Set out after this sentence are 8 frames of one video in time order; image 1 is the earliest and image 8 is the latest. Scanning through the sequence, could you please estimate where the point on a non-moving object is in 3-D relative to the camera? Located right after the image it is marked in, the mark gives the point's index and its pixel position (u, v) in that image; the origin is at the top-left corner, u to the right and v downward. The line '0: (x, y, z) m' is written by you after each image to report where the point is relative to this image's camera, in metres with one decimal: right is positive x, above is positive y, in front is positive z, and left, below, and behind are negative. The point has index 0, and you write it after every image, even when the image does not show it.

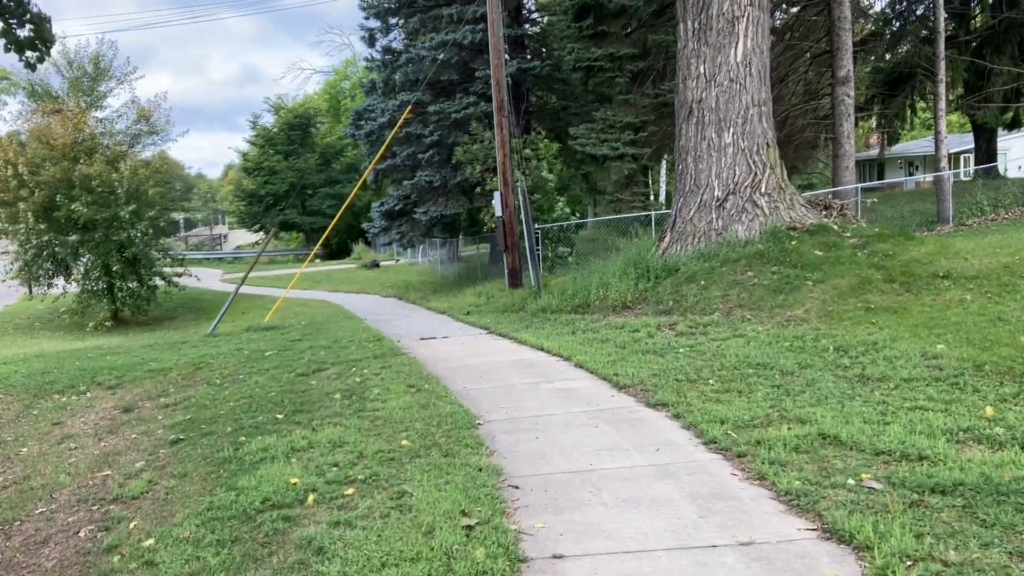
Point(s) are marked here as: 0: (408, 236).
0: (-2.1, +1.0, +18.6) m
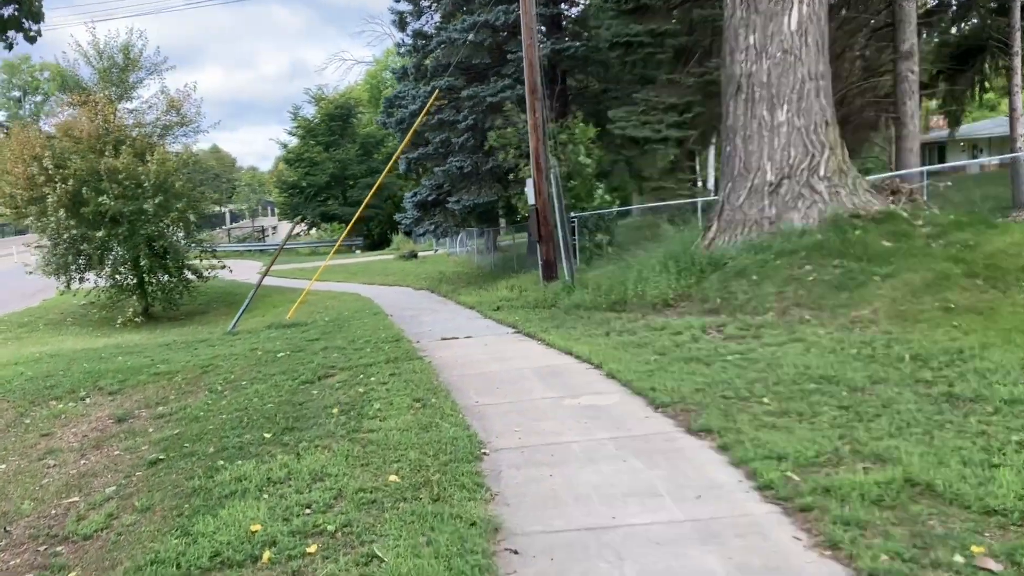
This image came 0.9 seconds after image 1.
0: (-1.3, +1.2, +17.7) m
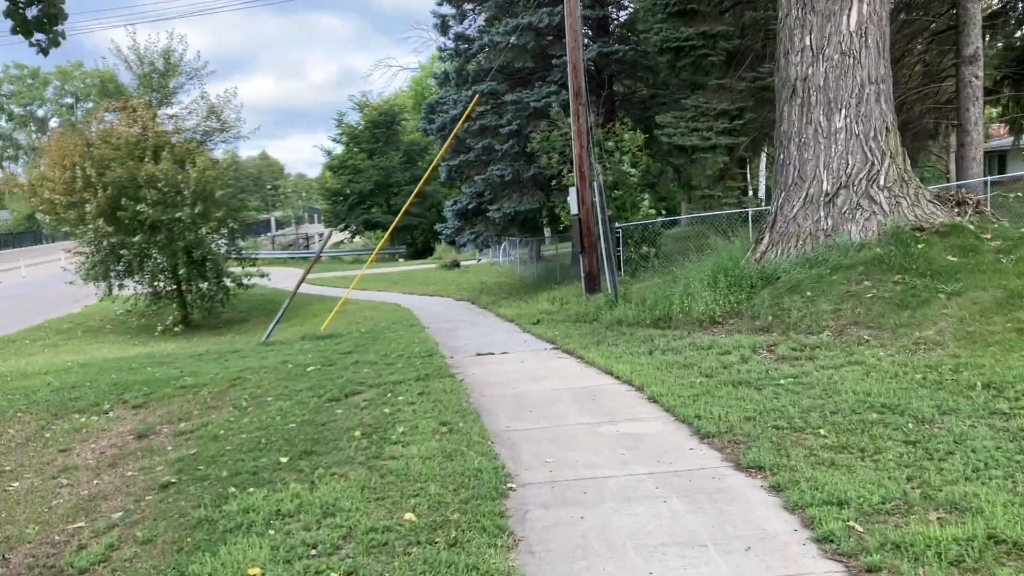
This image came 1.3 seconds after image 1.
0: (-0.6, +1.0, +17.4) m
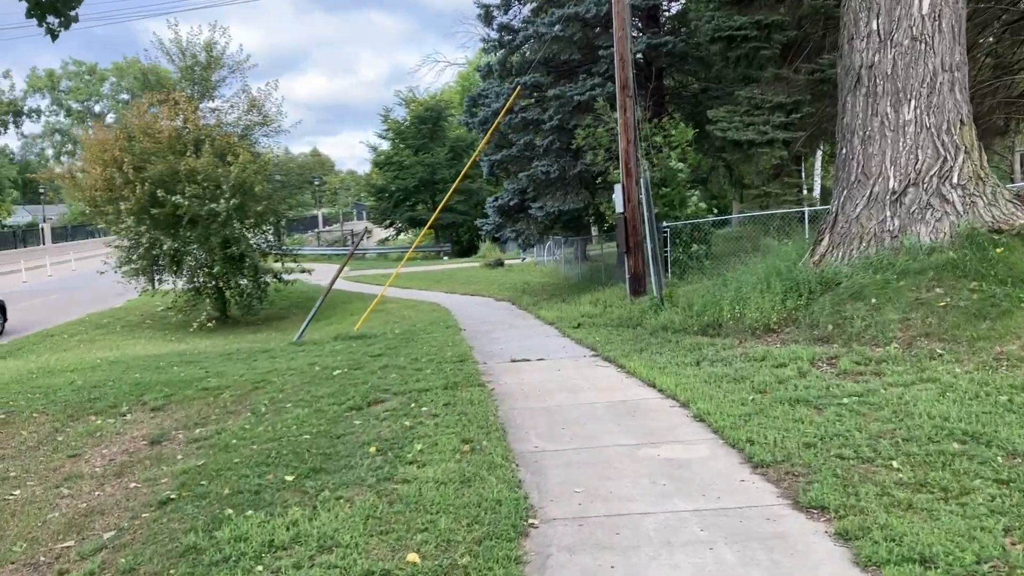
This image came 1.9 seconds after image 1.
0: (+0.2, +1.0, +16.8) m
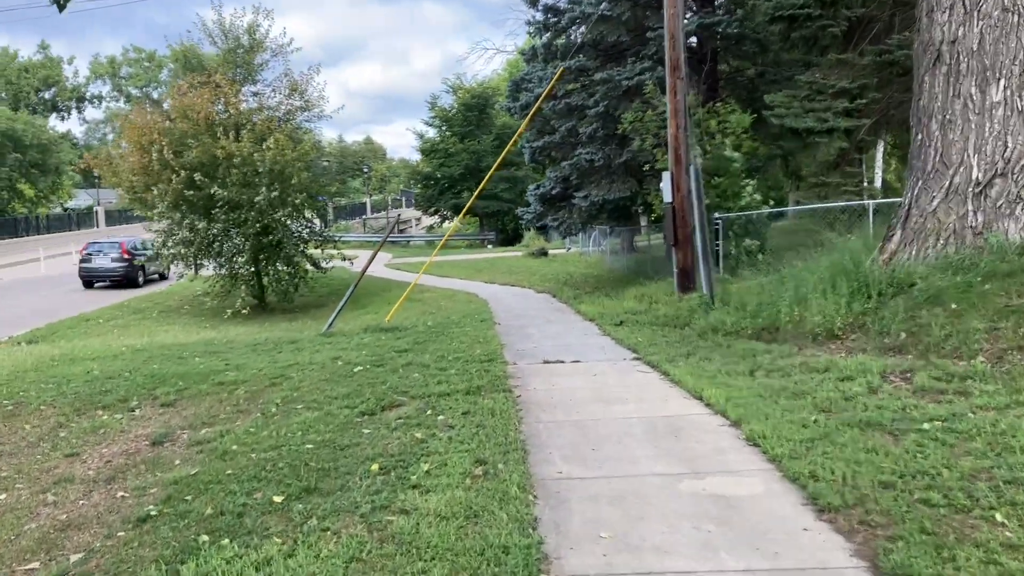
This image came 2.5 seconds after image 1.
0: (+1.0, +1.1, +16.1) m
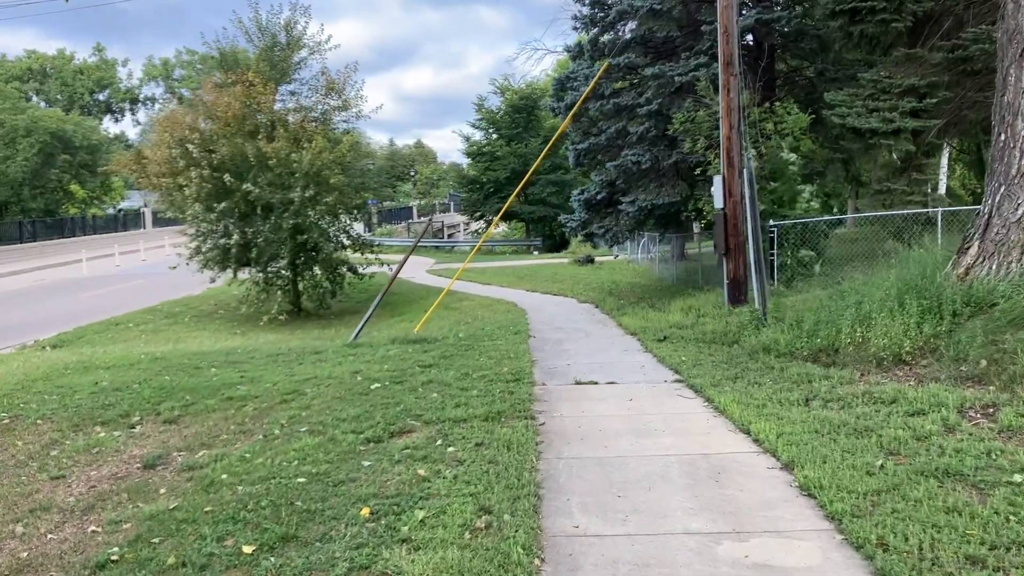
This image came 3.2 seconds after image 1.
0: (+1.6, +0.9, +15.4) m
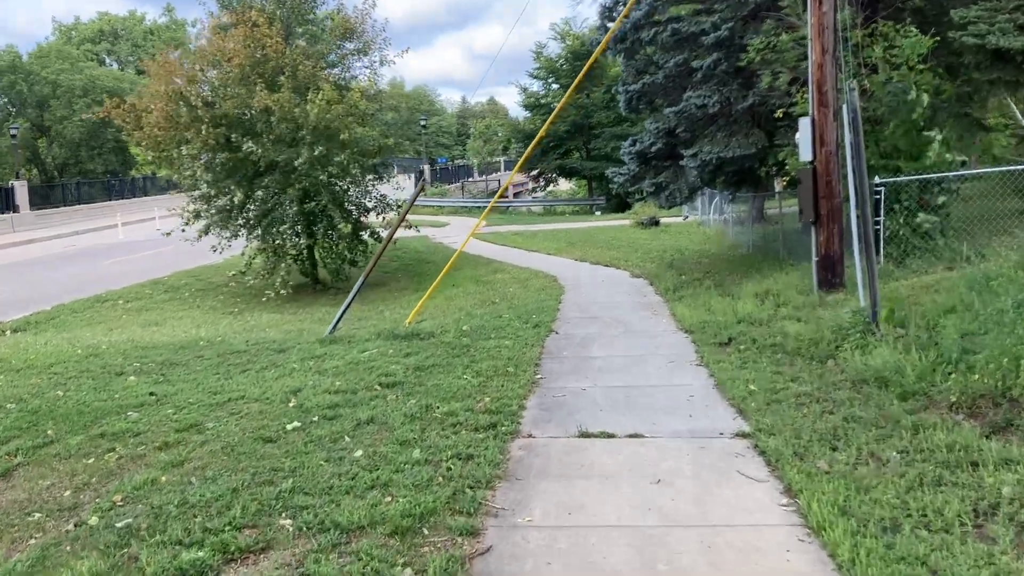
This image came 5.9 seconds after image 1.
0: (+2.2, +1.3, +12.6) m
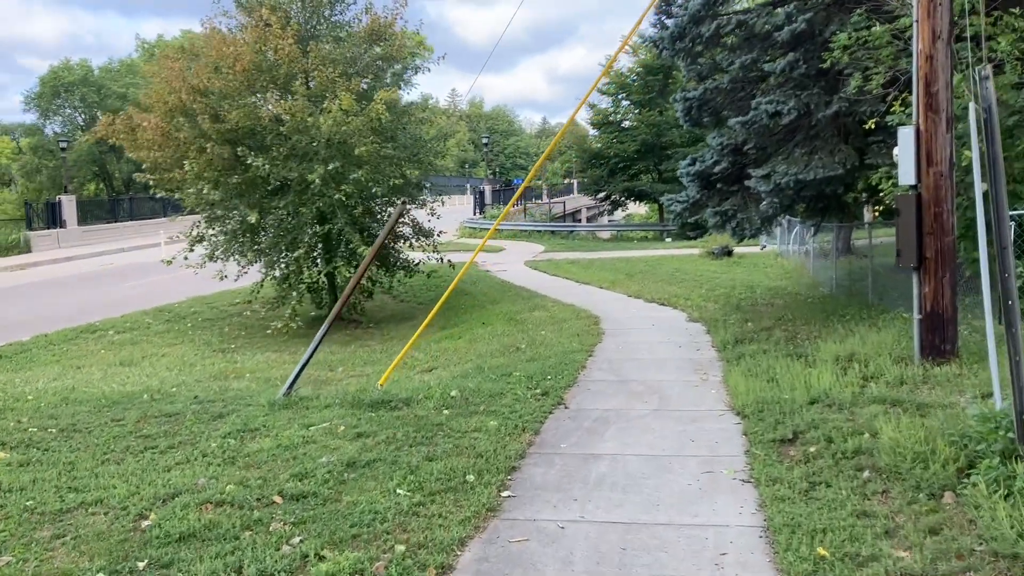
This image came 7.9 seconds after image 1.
0: (+2.5, +0.8, +10.5) m
